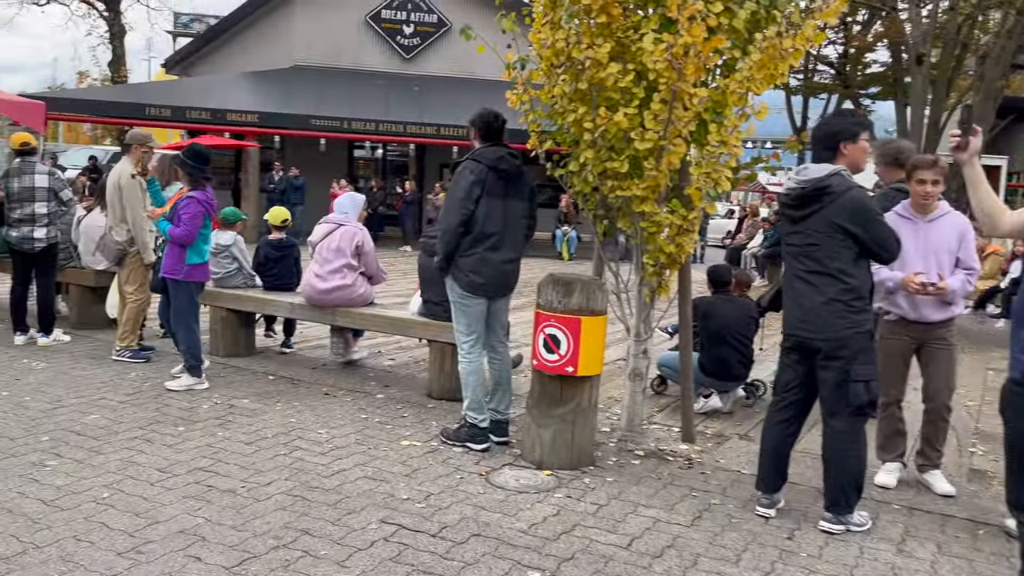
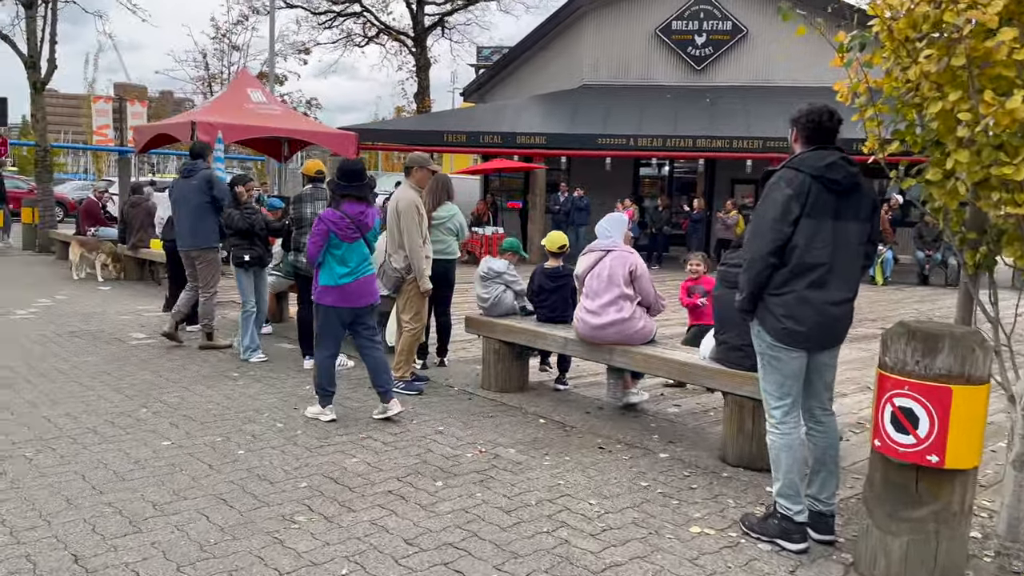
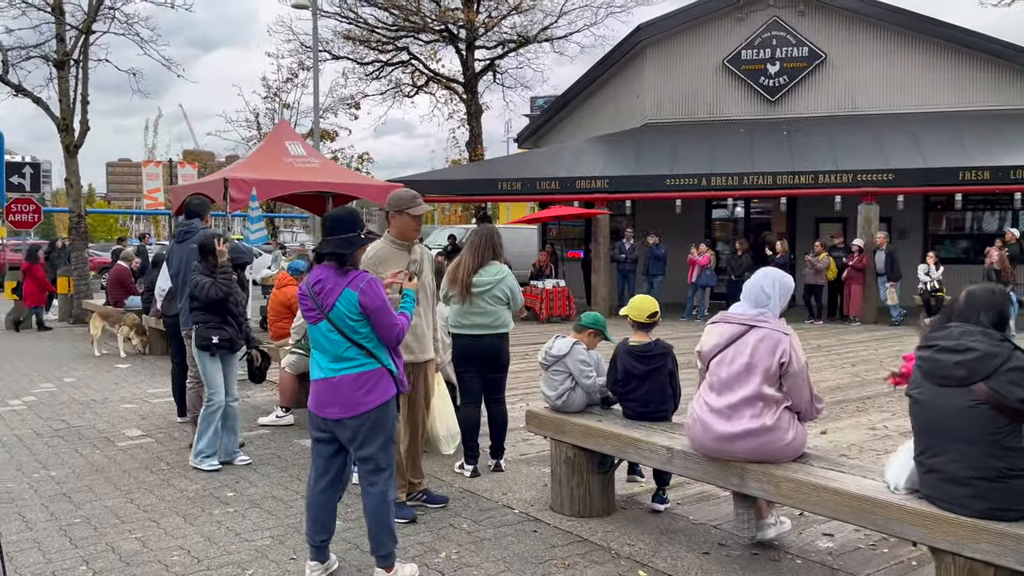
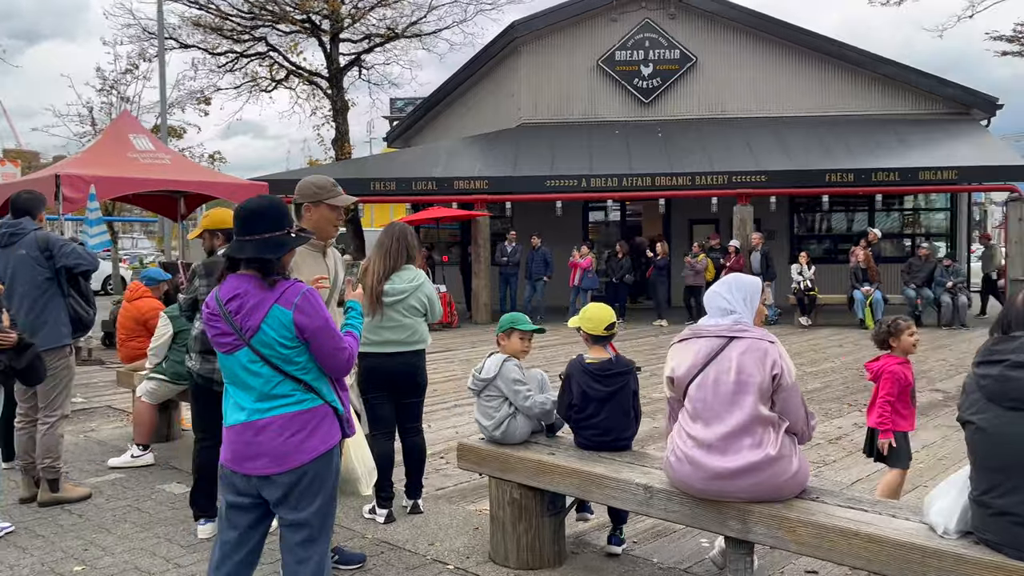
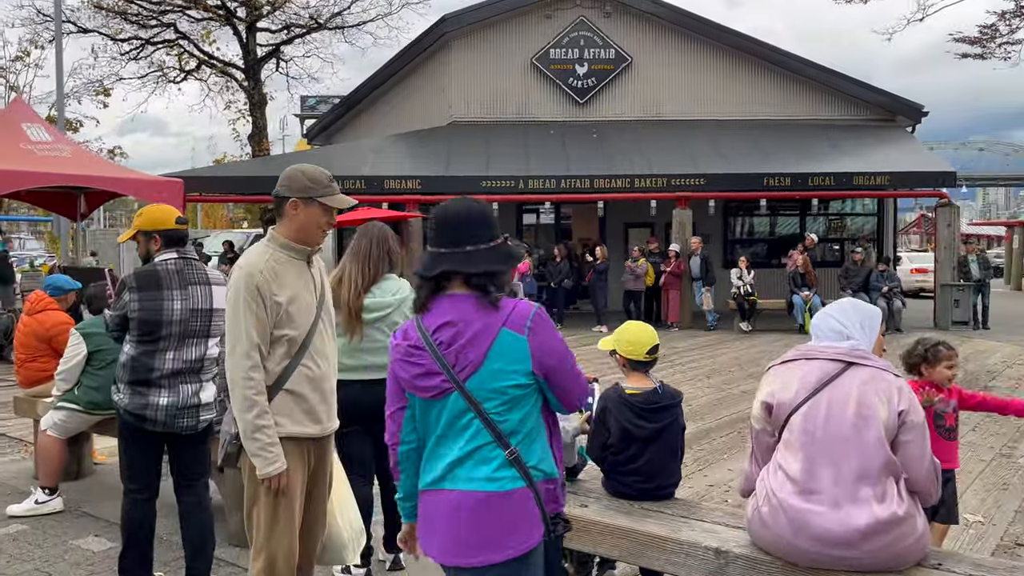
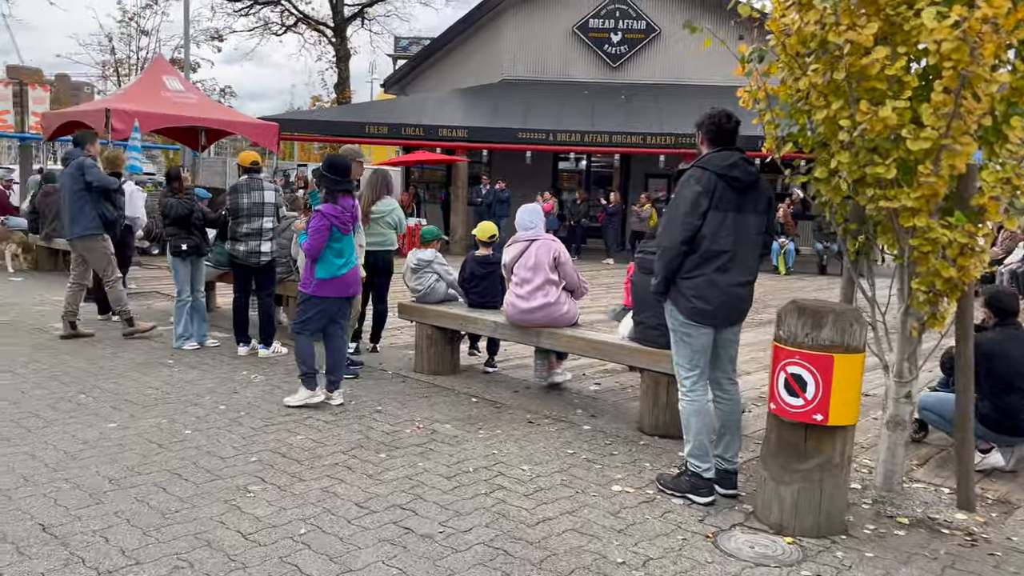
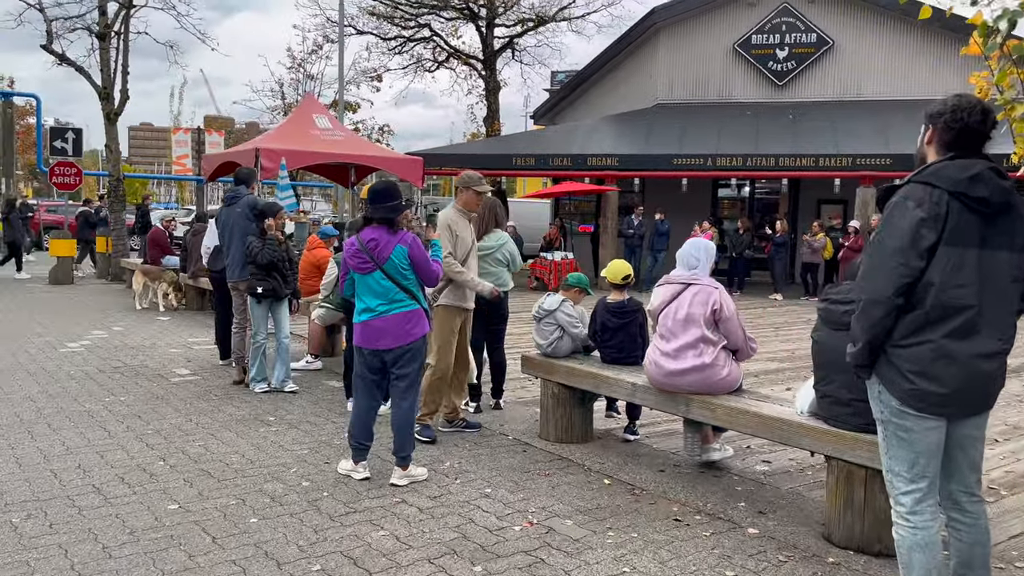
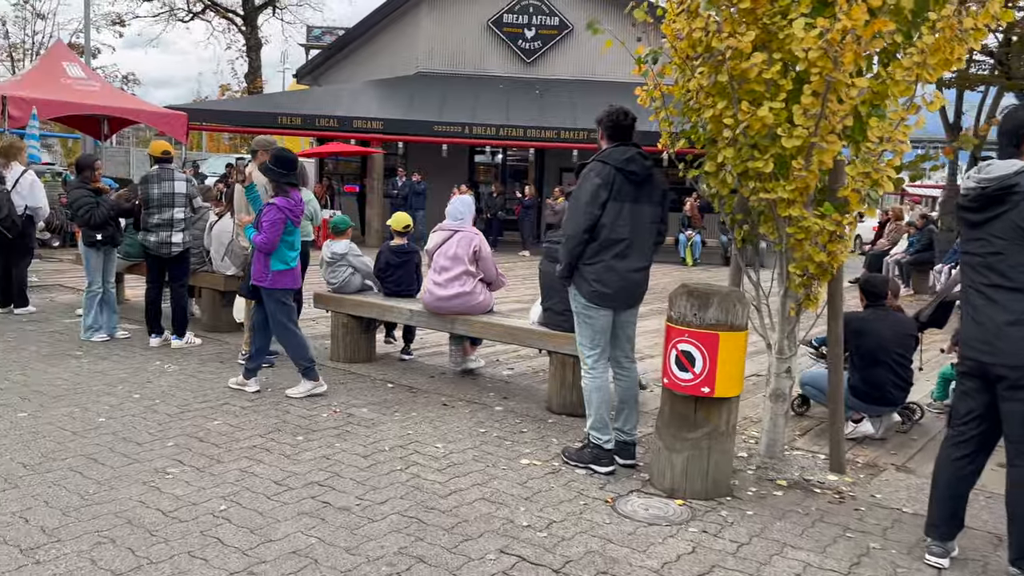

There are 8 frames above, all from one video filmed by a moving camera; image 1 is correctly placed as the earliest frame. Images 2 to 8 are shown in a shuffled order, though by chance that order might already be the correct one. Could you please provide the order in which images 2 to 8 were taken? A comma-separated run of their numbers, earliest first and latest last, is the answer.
8, 6, 2, 7, 3, 4, 5
